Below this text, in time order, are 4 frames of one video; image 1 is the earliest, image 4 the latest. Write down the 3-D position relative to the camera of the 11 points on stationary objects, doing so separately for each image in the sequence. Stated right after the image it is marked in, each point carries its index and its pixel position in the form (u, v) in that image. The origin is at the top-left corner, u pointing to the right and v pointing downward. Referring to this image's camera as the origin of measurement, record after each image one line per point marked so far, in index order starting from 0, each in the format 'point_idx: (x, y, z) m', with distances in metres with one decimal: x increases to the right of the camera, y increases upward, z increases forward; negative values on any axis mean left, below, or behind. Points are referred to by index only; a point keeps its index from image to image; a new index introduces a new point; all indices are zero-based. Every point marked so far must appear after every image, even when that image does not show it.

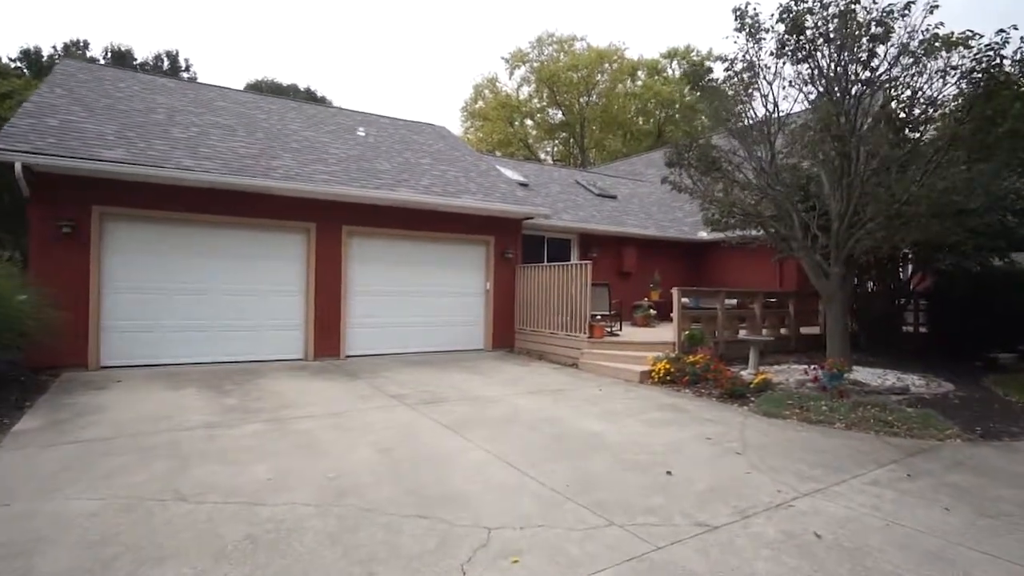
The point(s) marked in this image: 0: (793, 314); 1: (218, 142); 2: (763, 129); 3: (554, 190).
0: (+5.5, -0.5, +11.3) m
1: (-5.1, +2.5, +9.8) m
2: (+3.6, +2.2, +8.2) m
3: (+1.1, +2.6, +15.2) m
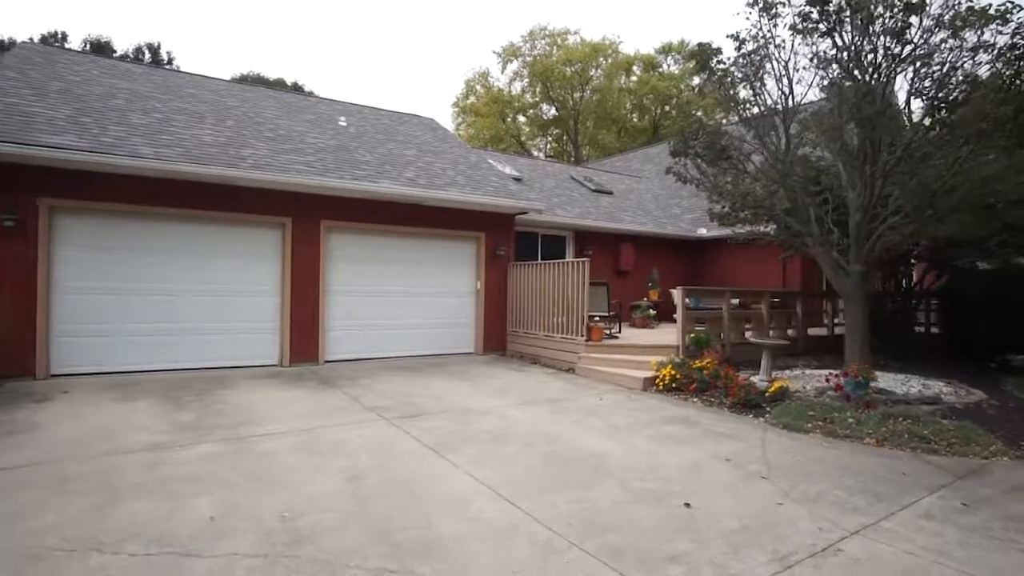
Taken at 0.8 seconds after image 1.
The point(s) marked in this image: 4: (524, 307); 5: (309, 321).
0: (+5.4, -0.5, +10.7) m
1: (-5.2, +2.5, +9.0) m
2: (+3.5, +2.2, +7.6) m
3: (+0.9, +2.6, +14.5) m
4: (+0.2, -0.3, +10.5) m
5: (-3.3, -0.5, +9.2) m
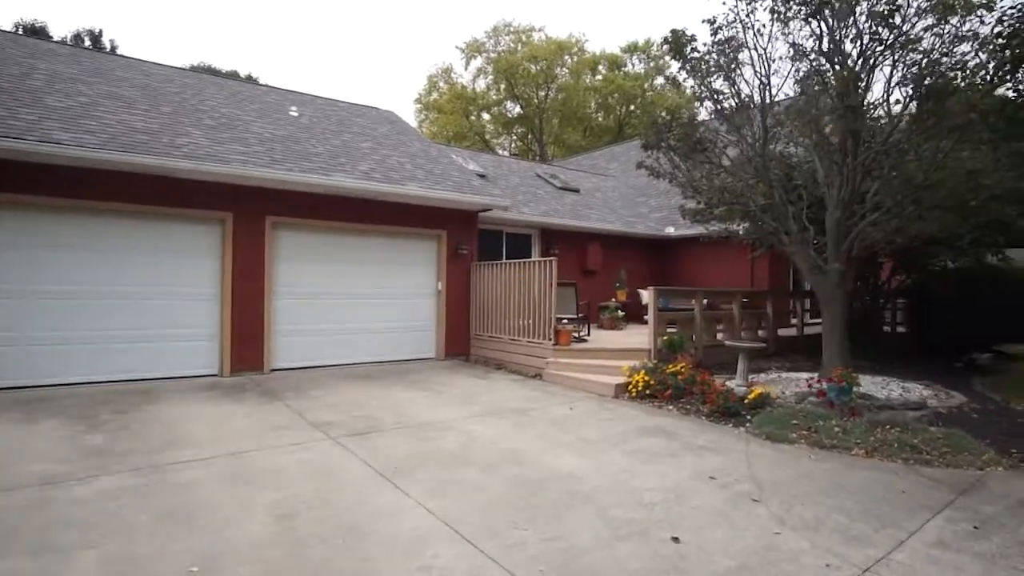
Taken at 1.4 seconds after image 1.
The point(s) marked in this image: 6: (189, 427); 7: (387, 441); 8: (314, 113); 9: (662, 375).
0: (+4.7, -0.5, +10.5) m
1: (-5.7, +2.5, +8.2) m
2: (+3.0, +2.2, +7.2) m
3: (0.0, +2.6, +14.0) m
4: (-0.4, -0.4, +10.0) m
5: (-3.8, -0.6, +8.4) m
6: (-3.1, -1.3, +5.5) m
7: (-1.1, -1.4, +5.1) m
8: (-4.1, +3.6, +11.8) m
9: (+1.9, -1.1, +7.1) m
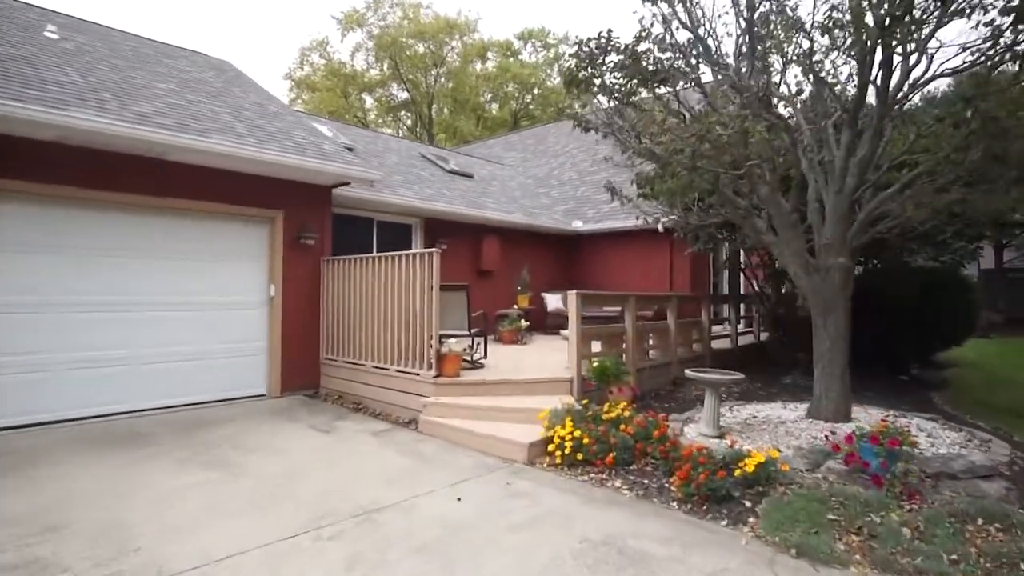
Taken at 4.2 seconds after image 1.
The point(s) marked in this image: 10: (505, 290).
0: (+2.9, -0.5, +8.5) m
1: (-7.0, +2.4, +4.3) m
2: (+1.8, +2.2, +5.0) m
3: (-2.4, +2.5, +11.0) m
4: (-2.1, -0.4, +7.0) m
5: (-5.1, -0.6, +4.9) m
6: (-3.9, -1.4, +2.1) m
7: (-1.9, -1.4, +2.1) m
8: (-6.0, +3.5, +8.2) m
9: (+0.7, -1.1, +4.6) m
10: (-0.1, 0.0, +11.0) m
